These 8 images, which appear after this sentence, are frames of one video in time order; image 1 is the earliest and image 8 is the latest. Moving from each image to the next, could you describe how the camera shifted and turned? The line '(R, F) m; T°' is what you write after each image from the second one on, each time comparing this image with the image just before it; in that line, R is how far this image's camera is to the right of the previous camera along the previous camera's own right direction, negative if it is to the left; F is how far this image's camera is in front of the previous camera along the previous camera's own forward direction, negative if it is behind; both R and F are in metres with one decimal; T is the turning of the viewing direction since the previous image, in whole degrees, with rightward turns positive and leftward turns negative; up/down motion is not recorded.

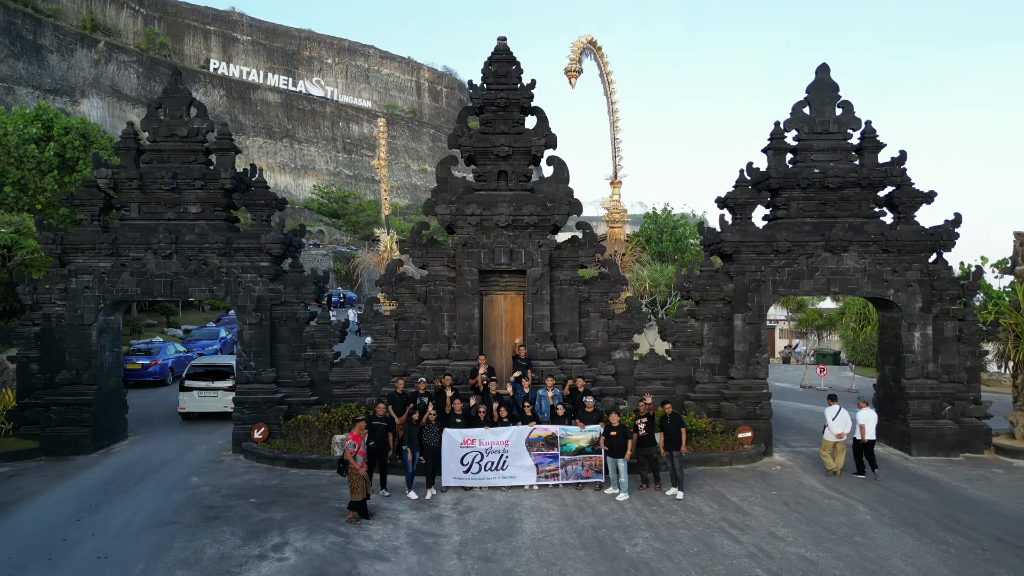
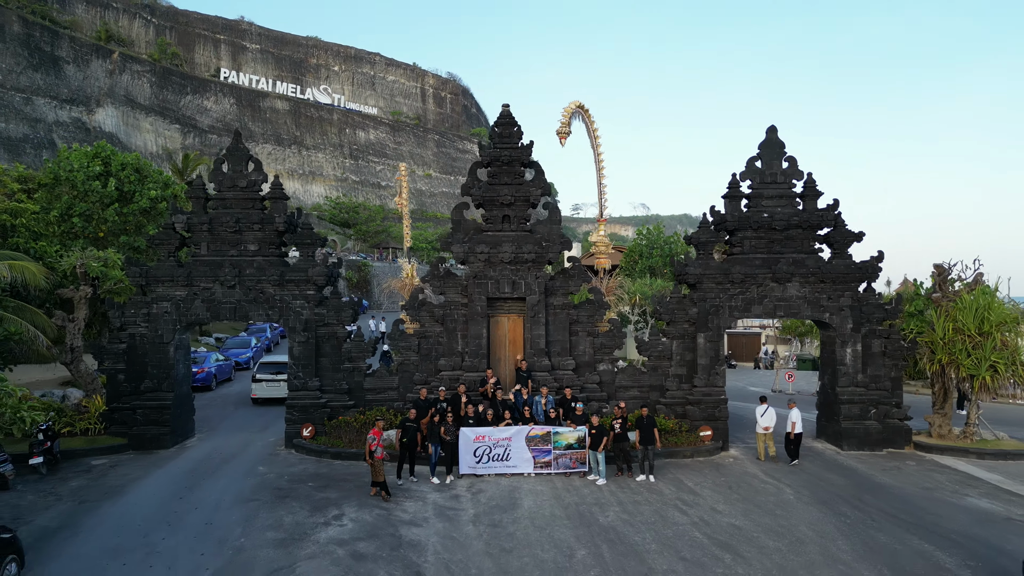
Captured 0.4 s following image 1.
(0.0, -1.6) m; 0°
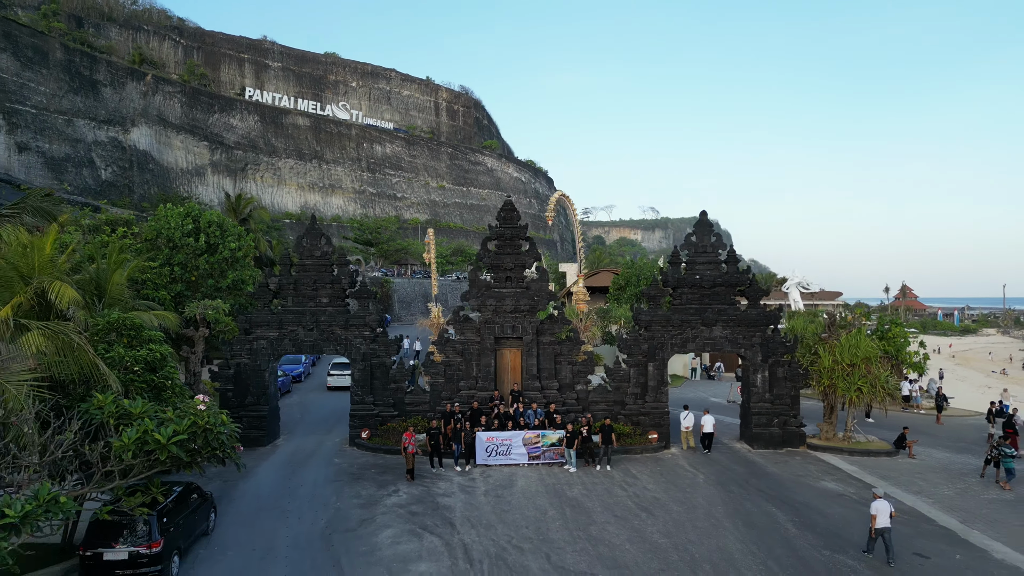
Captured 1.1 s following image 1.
(+0.2, -3.3) m; -1°
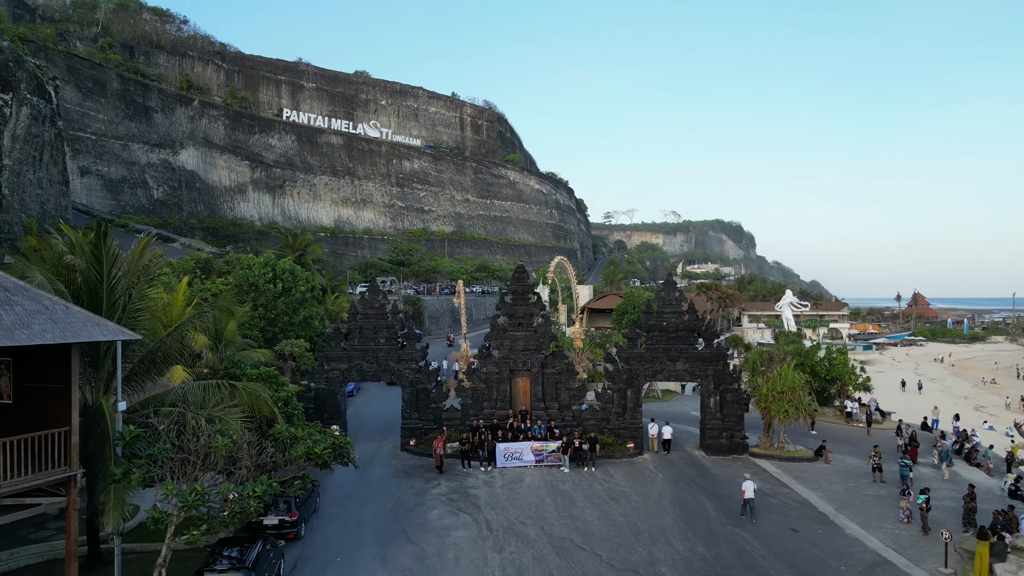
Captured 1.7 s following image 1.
(+0.3, -3.9) m; -2°
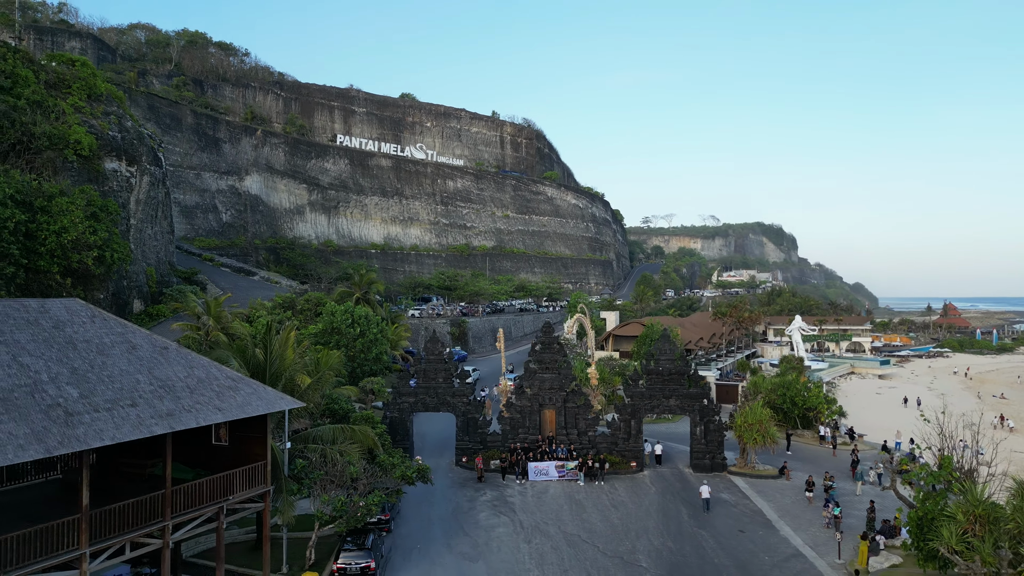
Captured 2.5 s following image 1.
(+0.3, -4.7) m; -3°
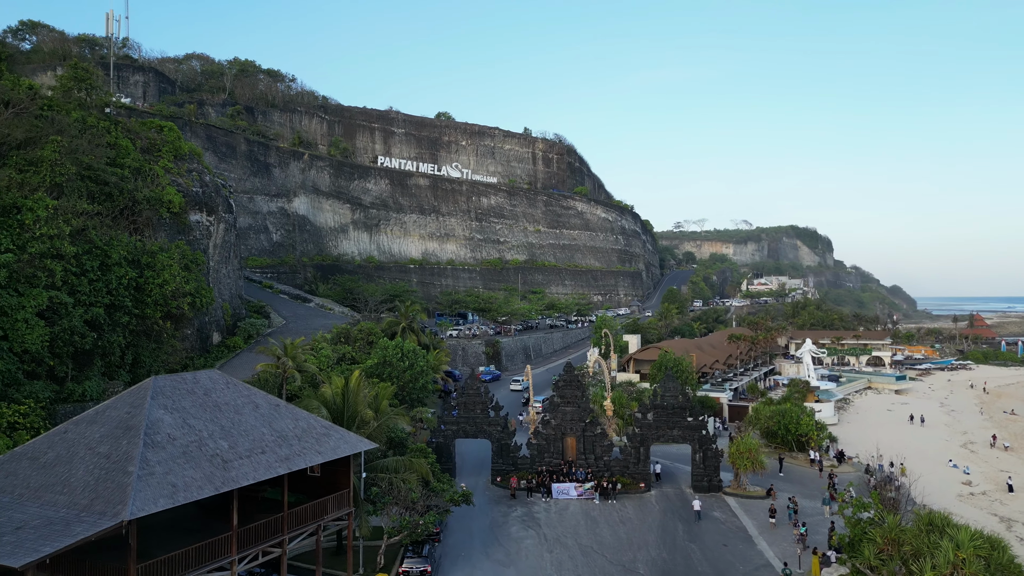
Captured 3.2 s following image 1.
(+0.2, -3.8) m; -3°
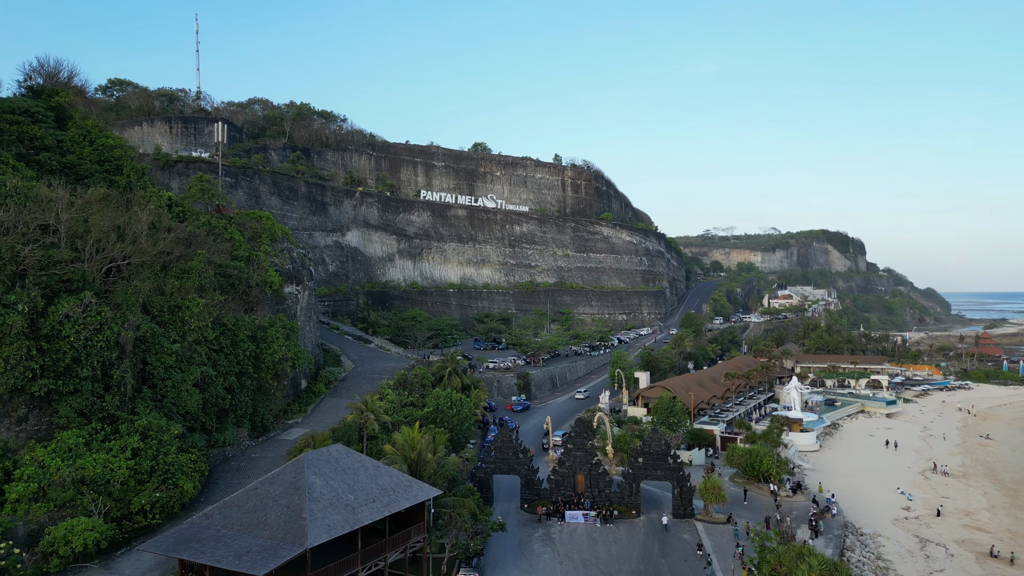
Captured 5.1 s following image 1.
(+0.5, -8.1) m; -3°
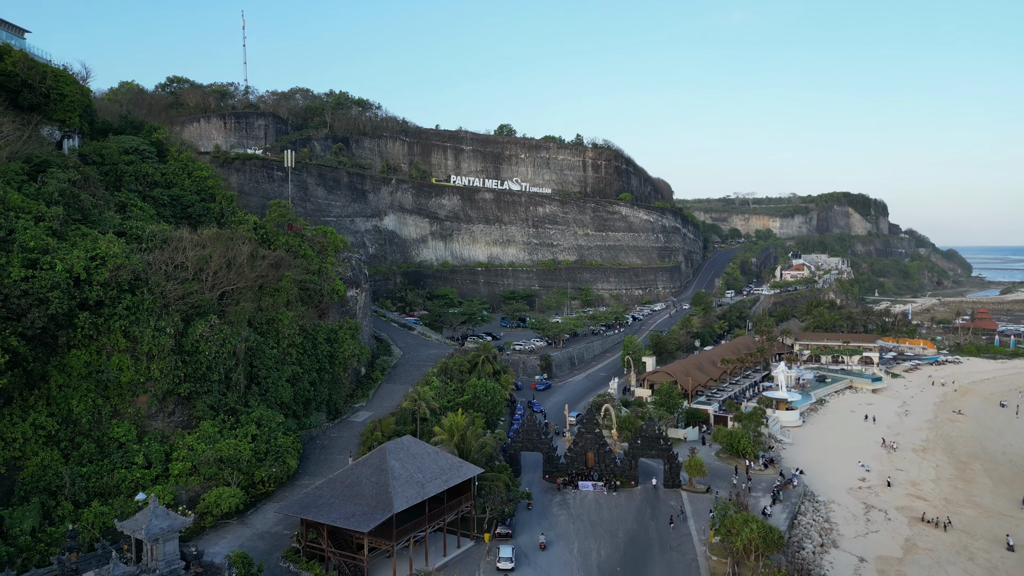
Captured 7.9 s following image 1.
(-0.1, -7.7) m; -2°
